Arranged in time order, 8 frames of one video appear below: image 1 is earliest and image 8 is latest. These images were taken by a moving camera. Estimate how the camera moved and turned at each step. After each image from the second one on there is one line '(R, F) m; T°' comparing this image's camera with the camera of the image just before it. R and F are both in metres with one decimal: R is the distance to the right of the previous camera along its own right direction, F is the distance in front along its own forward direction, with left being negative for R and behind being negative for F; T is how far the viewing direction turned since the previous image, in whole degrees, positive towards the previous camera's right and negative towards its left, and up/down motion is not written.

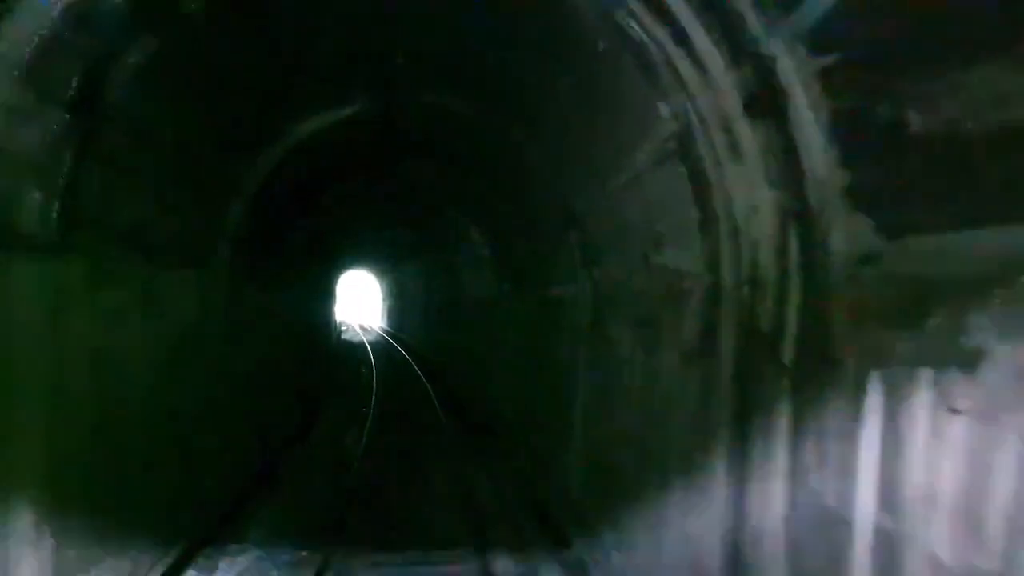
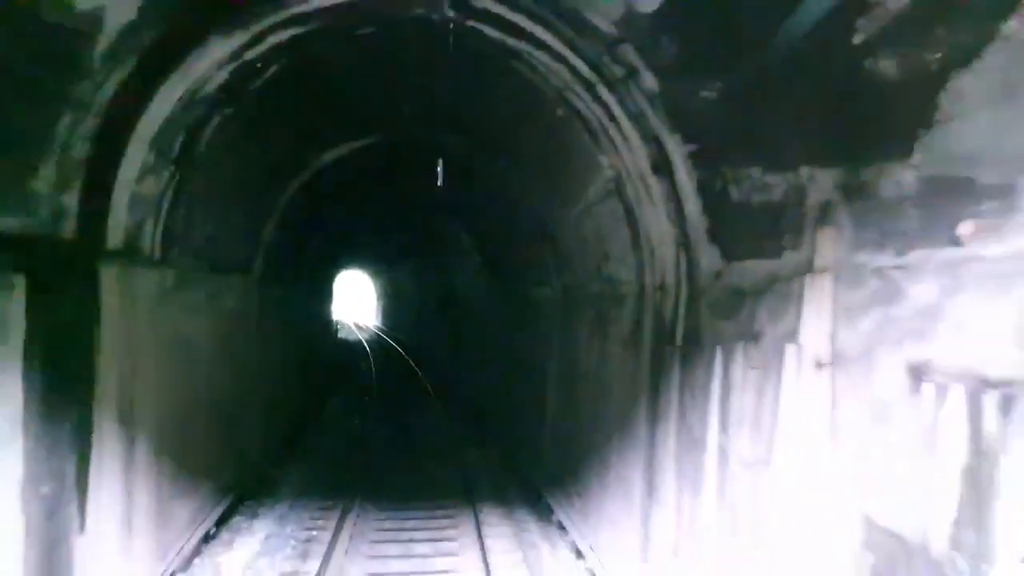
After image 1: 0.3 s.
(+0.1, -1.3) m; 0°
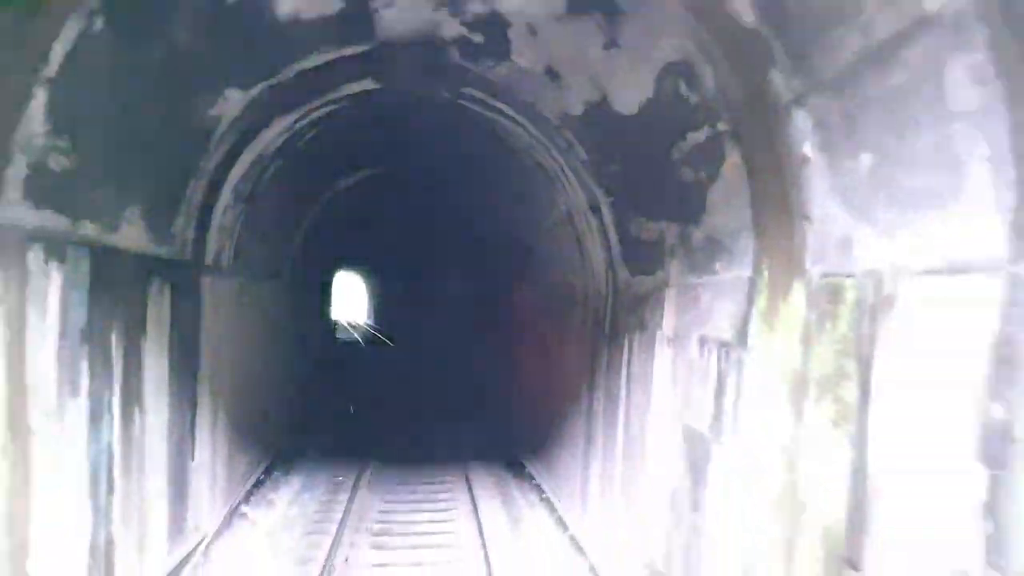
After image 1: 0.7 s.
(+0.1, -1.7) m; +1°
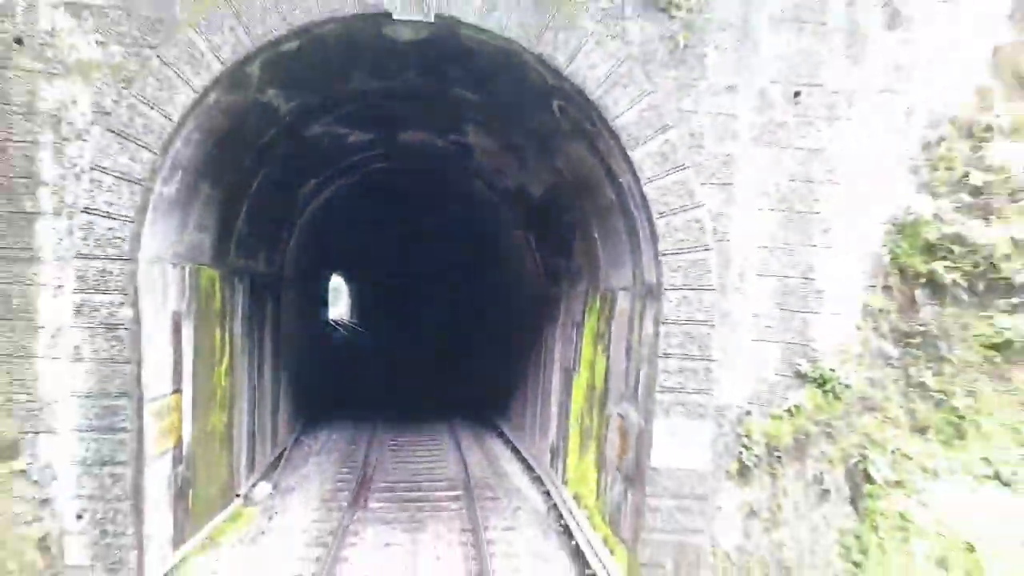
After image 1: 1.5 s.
(+0.2, -3.4) m; +1°
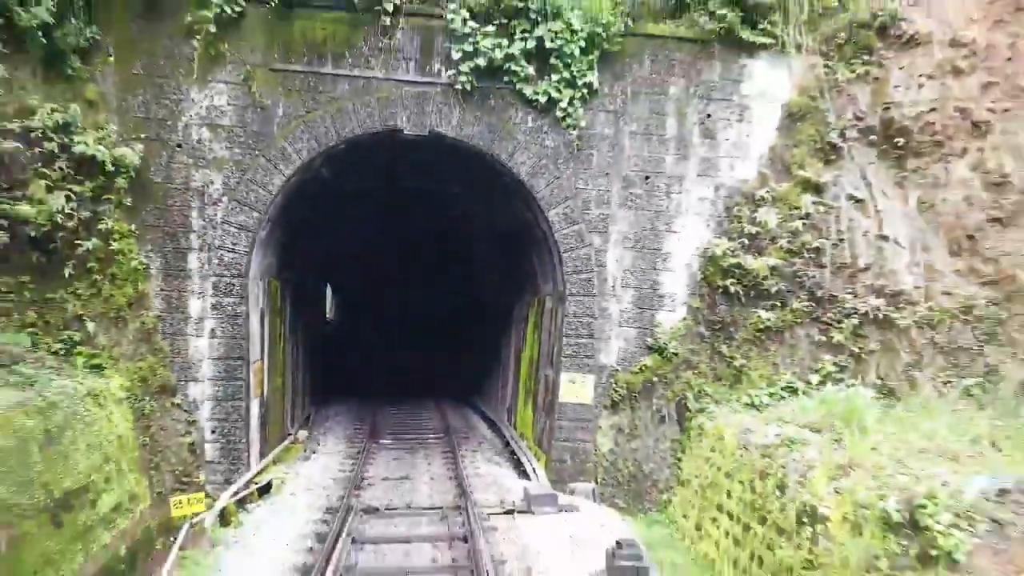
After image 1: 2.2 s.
(+0.2, -3.0) m; +1°
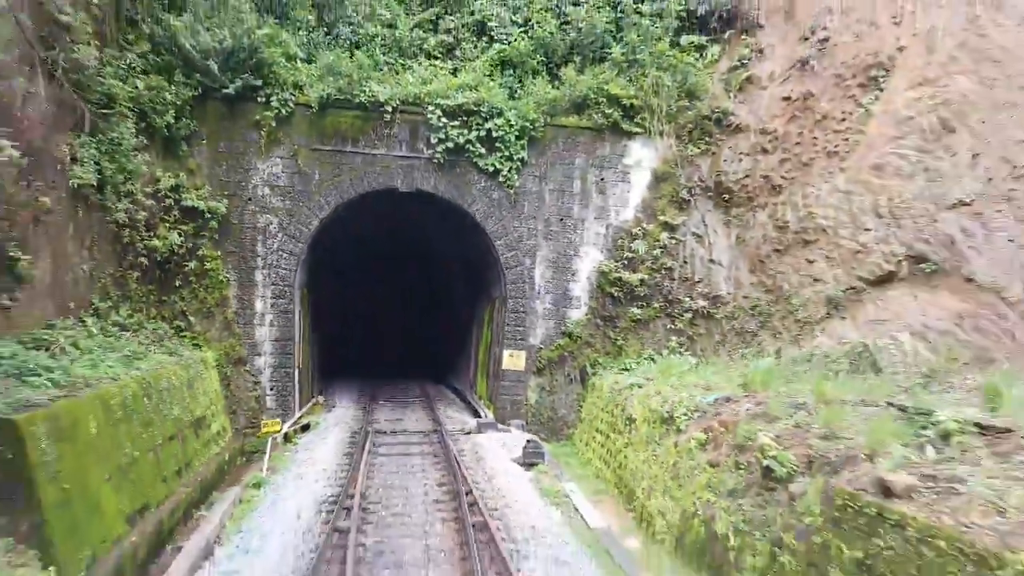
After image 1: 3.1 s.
(+0.2, -3.9) m; +2°
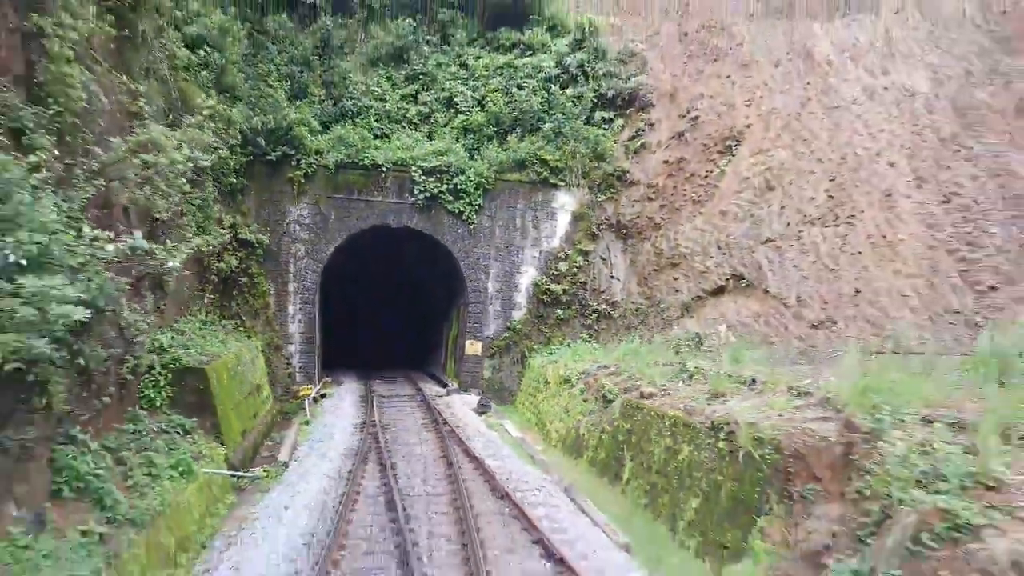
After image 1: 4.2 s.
(+0.2, -4.8) m; +2°
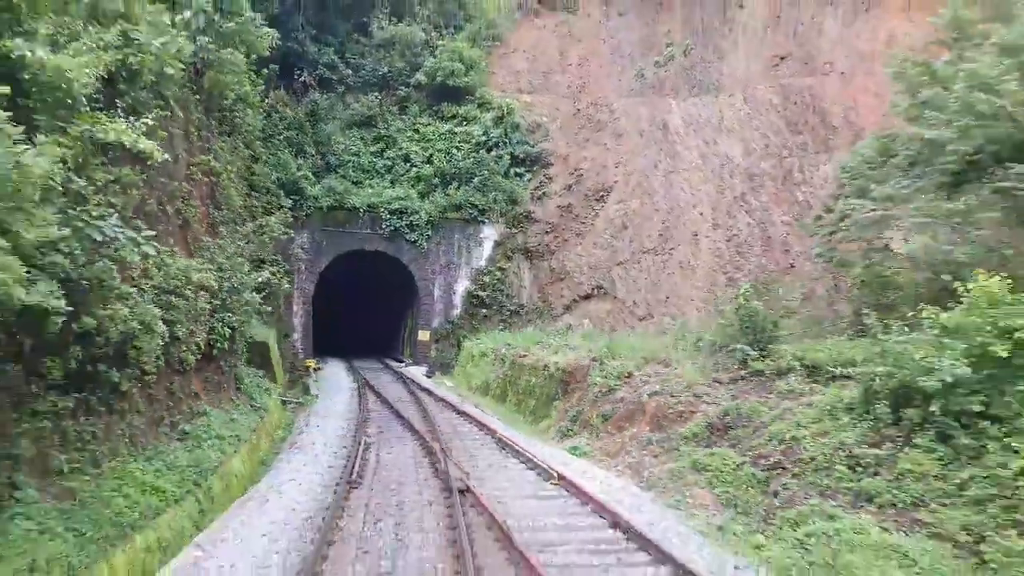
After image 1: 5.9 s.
(+0.3, -7.5) m; +4°
